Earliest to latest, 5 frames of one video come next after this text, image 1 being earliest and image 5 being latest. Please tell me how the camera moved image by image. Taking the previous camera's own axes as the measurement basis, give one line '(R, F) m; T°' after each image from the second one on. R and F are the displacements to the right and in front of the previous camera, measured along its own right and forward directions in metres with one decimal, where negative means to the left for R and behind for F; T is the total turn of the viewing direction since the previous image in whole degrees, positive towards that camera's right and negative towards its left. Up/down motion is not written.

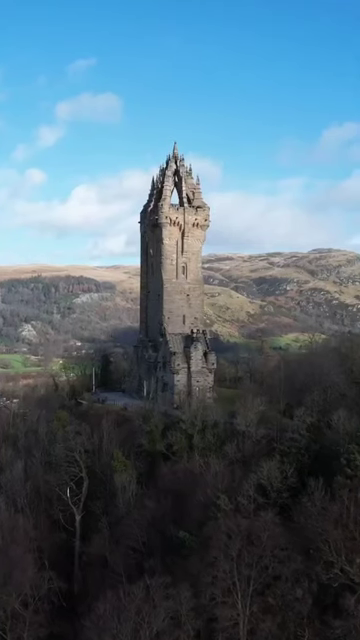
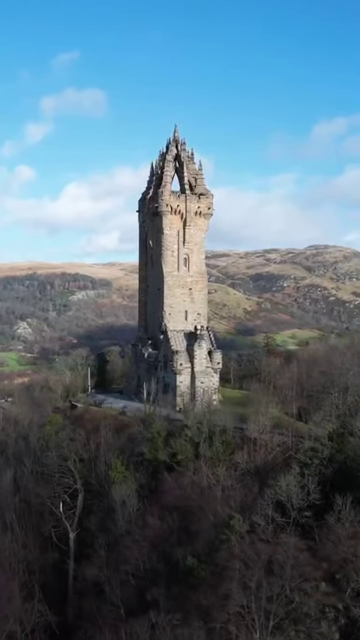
(-0.4, +3.4) m; 0°
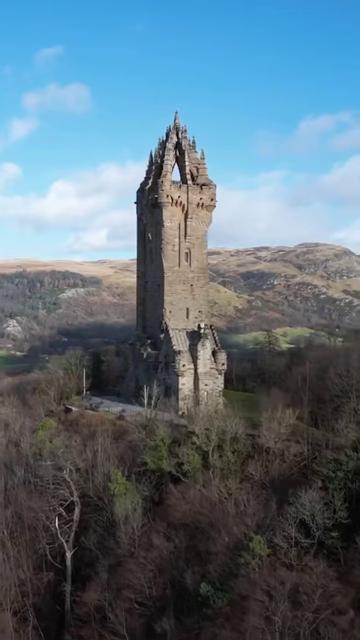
(-0.7, +2.6) m; +1°
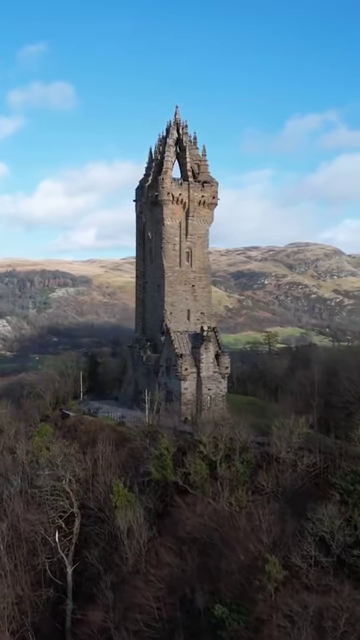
(-0.7, +1.4) m; +1°
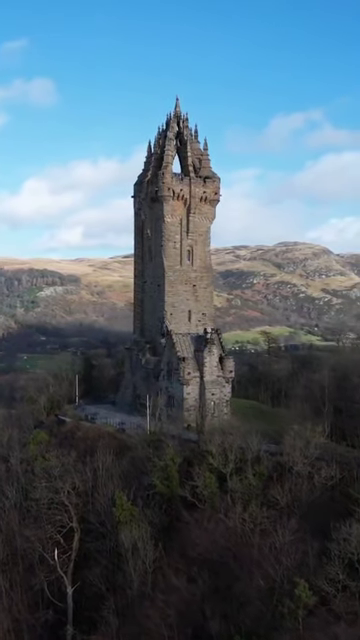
(-0.8, +1.7) m; +1°
